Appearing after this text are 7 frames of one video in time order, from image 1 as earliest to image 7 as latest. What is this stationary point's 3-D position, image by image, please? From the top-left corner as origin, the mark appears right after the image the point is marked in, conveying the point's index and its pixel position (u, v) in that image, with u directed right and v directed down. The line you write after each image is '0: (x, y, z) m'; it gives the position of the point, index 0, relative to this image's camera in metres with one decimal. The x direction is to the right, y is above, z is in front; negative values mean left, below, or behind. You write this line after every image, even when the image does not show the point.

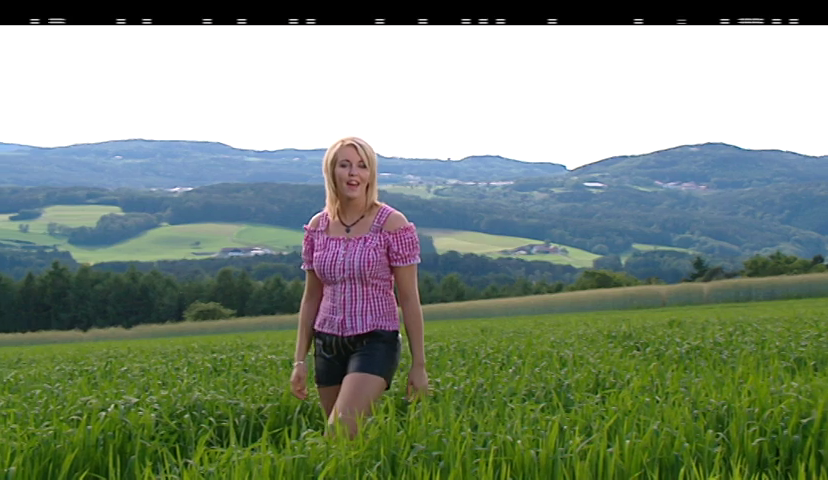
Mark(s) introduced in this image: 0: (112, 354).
0: (-5.4, -2.1, +17.7) m
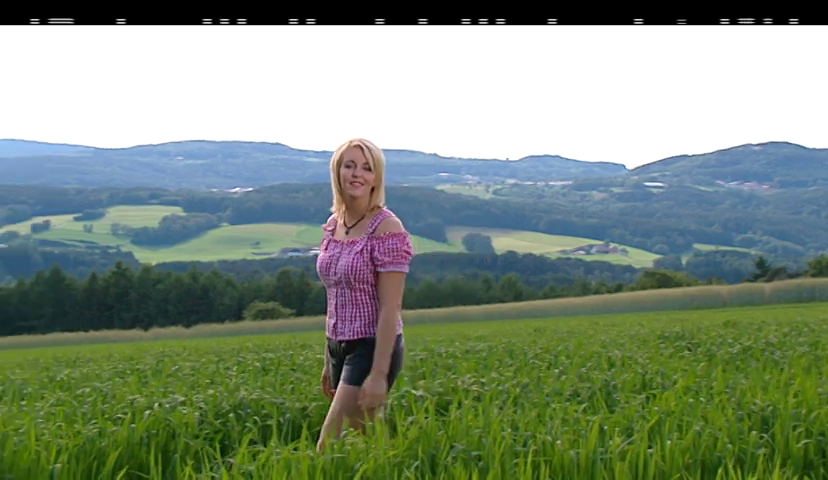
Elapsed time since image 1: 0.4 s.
0: (-4.5, -2.1, +18.0) m
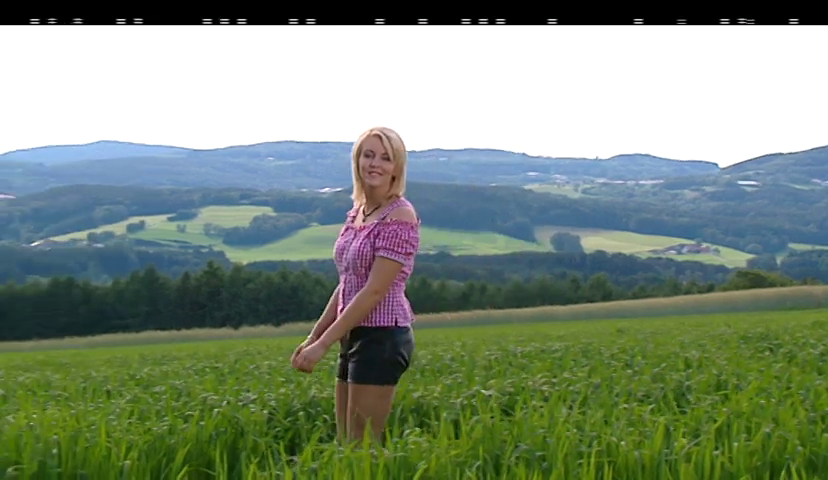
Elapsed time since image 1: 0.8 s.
0: (-3.1, -2.0, +18.3) m
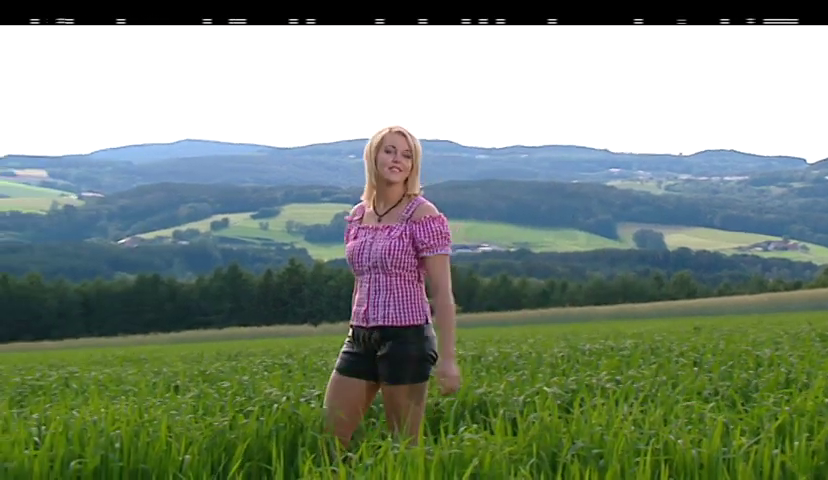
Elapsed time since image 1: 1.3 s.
0: (-1.7, -2.0, +18.6) m
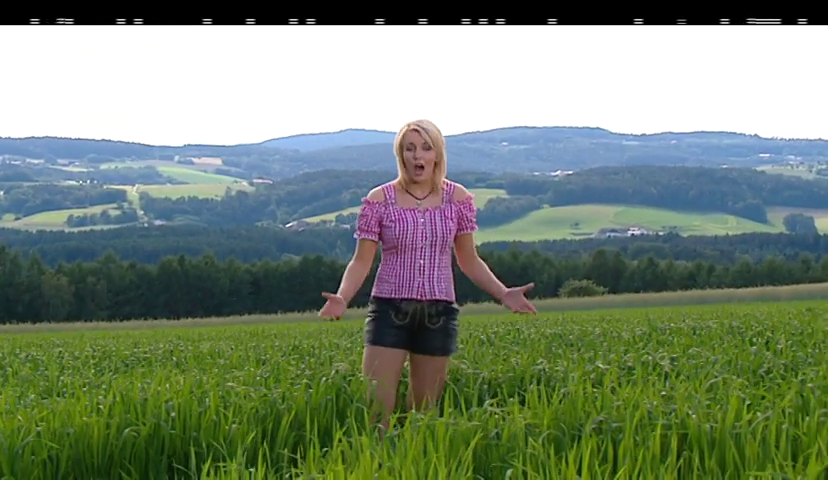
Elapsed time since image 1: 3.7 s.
0: (+0.4, -1.8, +20.4) m
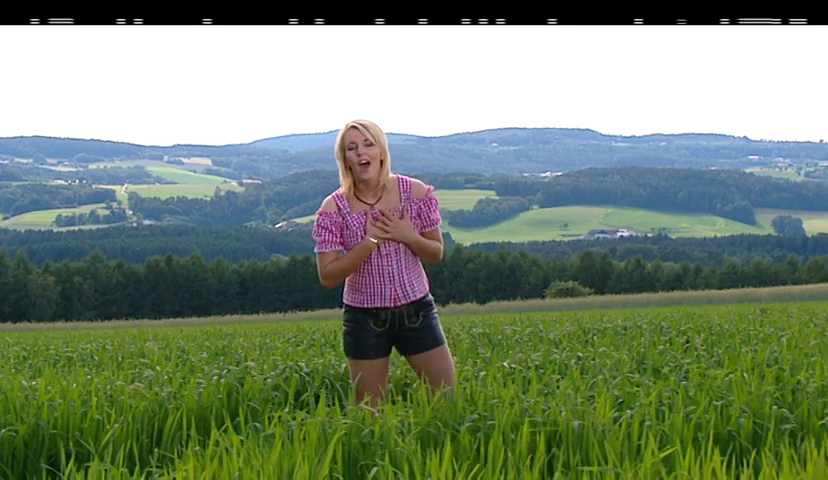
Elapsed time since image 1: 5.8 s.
0: (-0.3, -1.8, +20.2) m
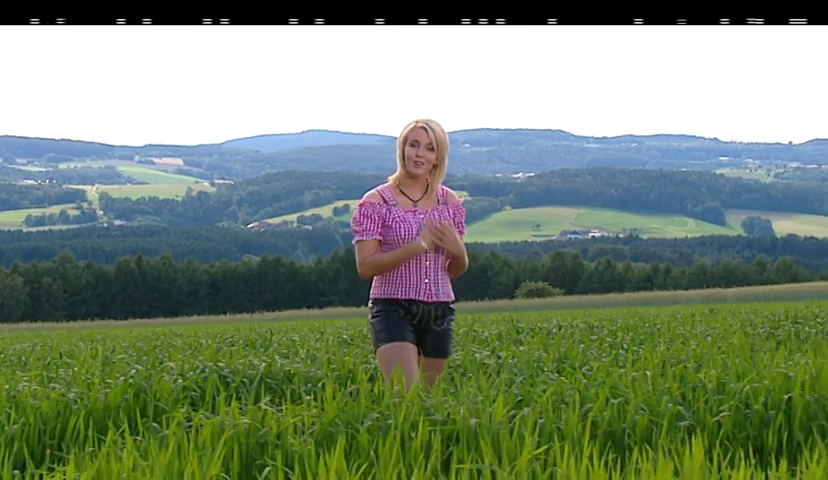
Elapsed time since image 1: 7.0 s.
0: (-1.2, -1.8, +20.1) m
